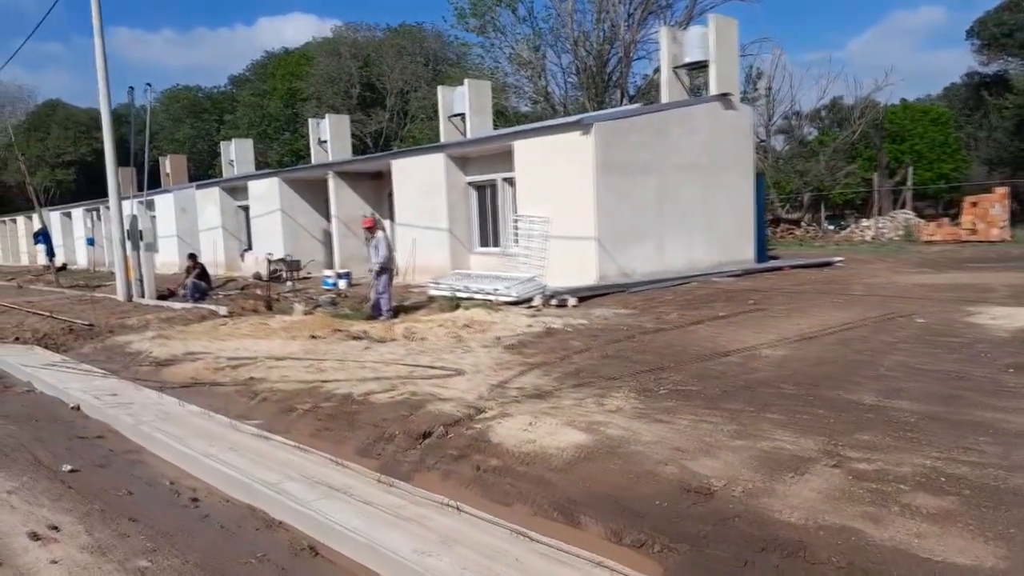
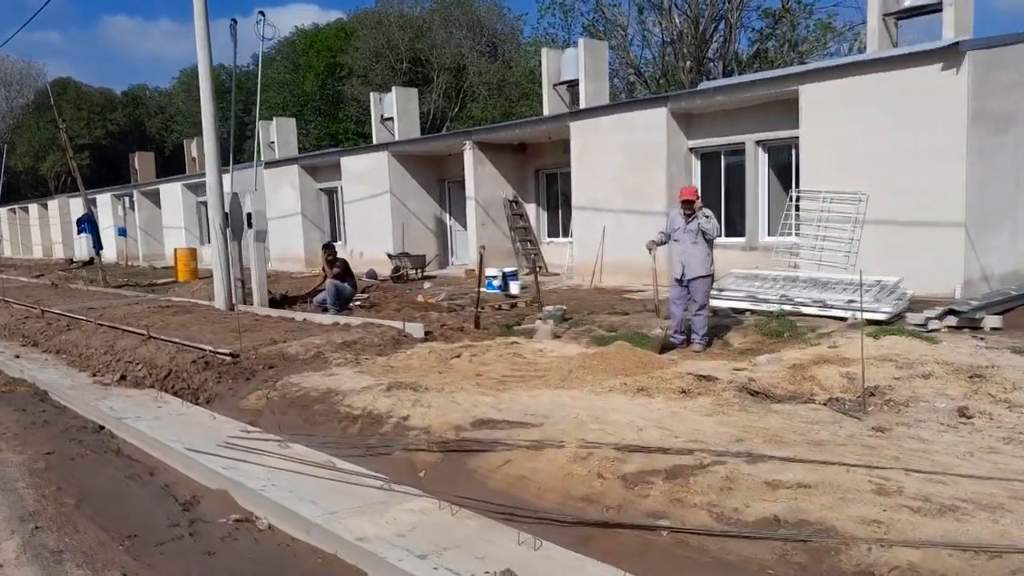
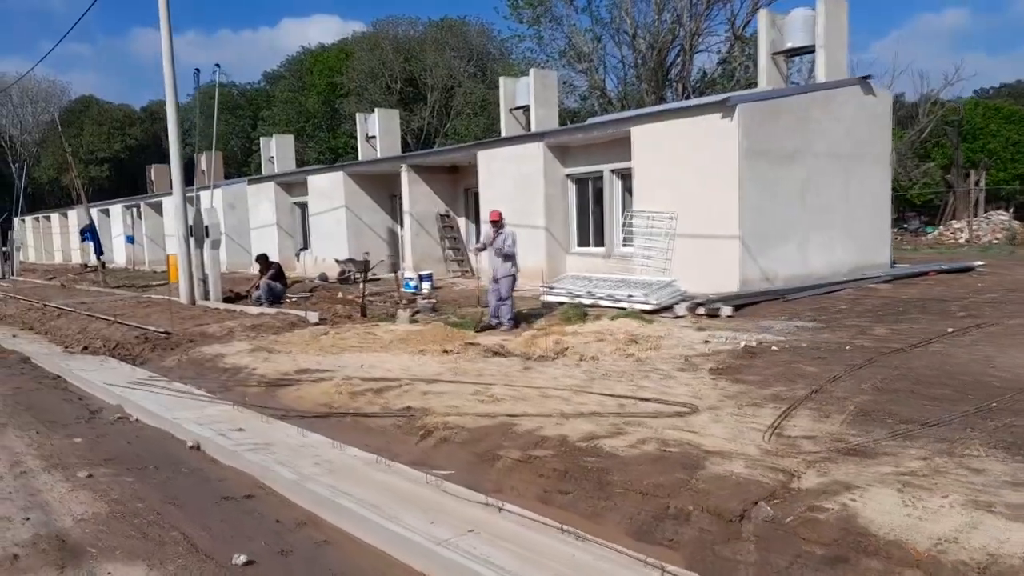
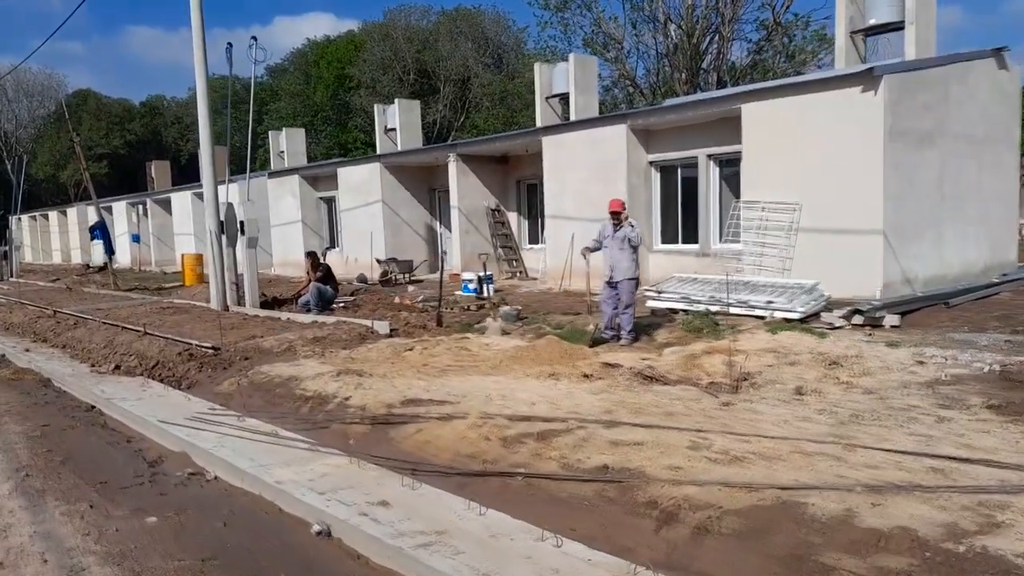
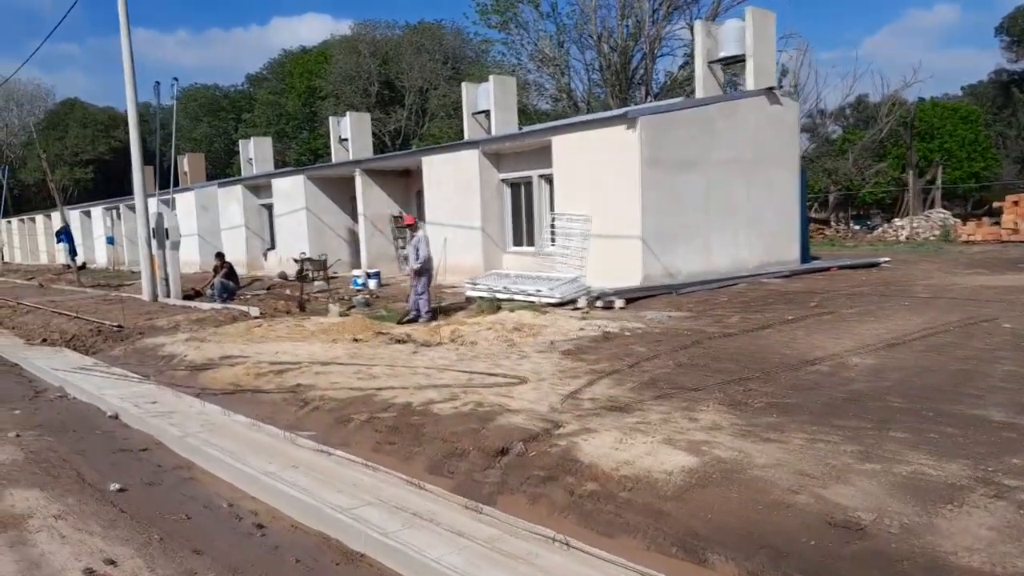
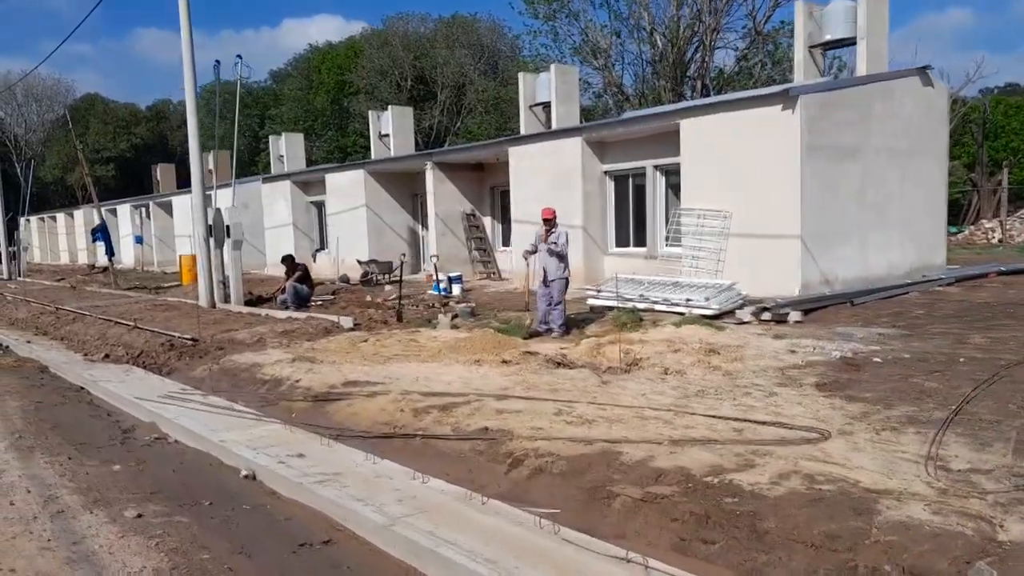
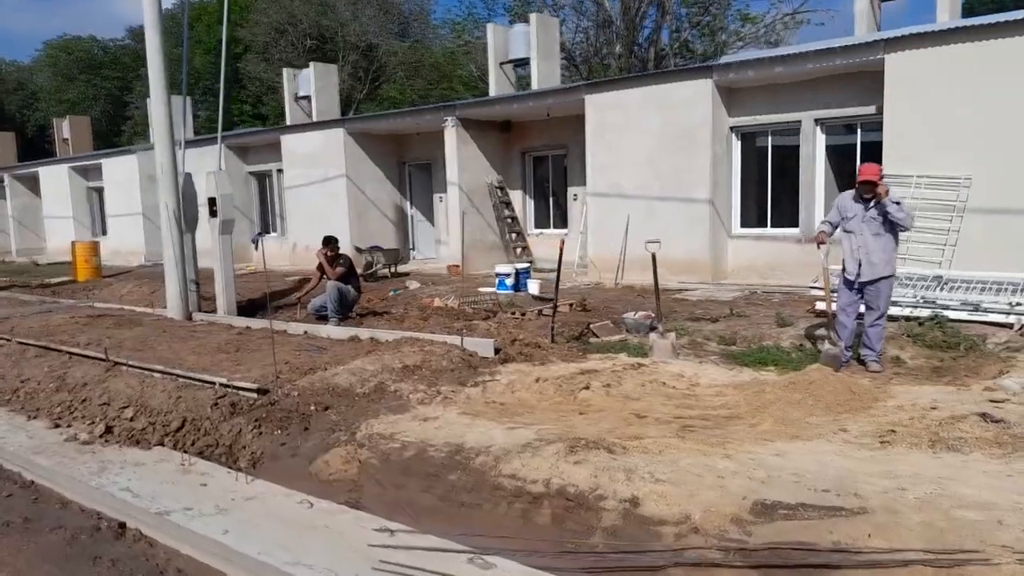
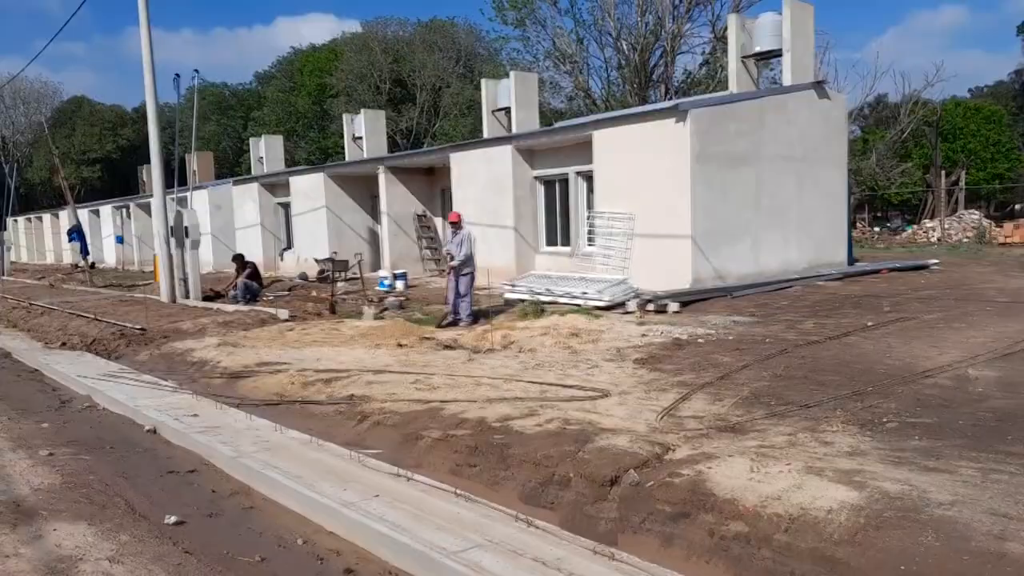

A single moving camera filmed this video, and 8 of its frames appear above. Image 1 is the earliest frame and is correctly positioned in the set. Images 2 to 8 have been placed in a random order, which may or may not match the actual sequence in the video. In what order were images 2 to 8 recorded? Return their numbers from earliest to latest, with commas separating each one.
5, 8, 3, 6, 4, 2, 7
